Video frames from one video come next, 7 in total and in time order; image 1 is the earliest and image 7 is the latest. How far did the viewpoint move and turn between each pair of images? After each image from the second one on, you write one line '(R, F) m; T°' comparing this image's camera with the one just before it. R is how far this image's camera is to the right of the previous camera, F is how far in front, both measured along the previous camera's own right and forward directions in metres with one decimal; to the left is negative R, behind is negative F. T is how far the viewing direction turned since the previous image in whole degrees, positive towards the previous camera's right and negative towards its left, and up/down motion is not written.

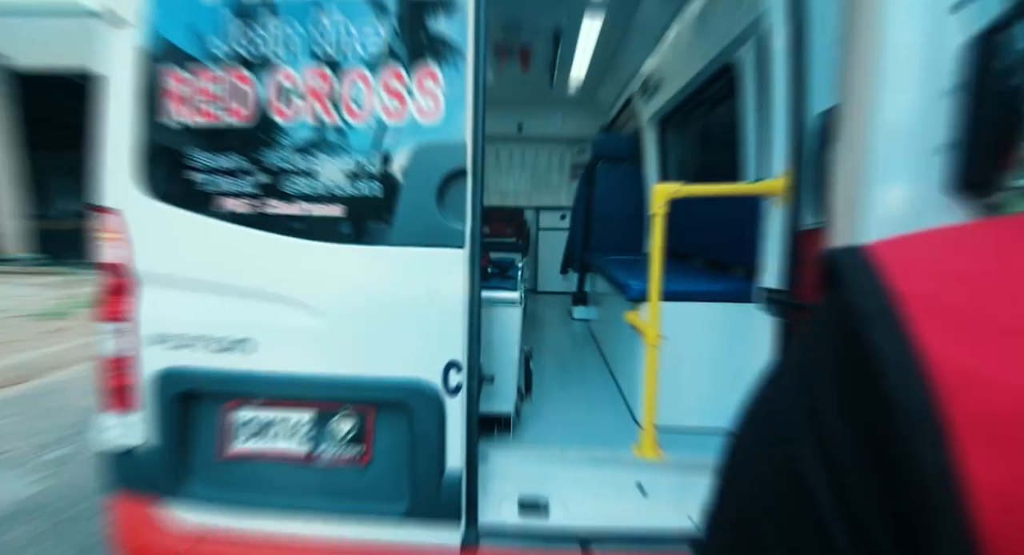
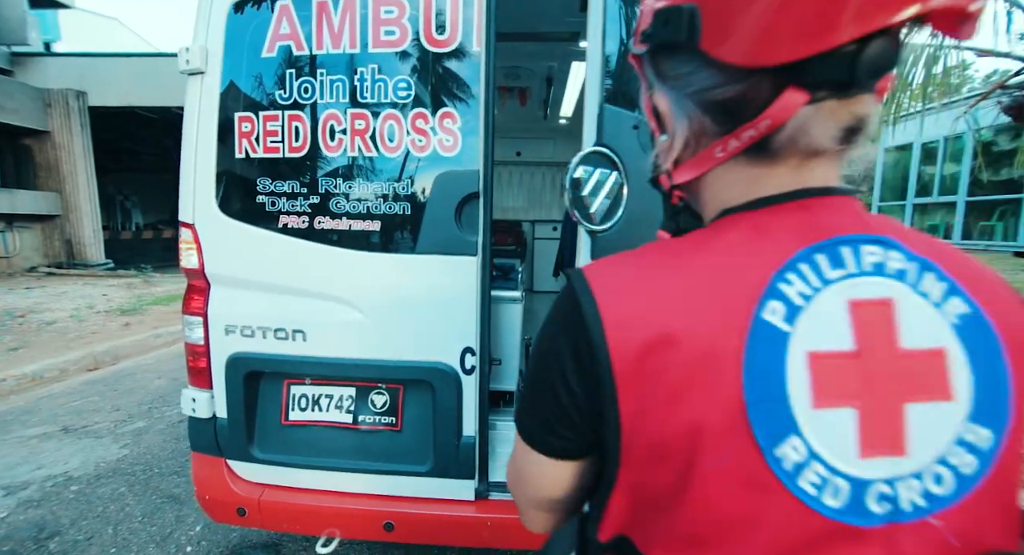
(+0.1, -0.2) m; -4°
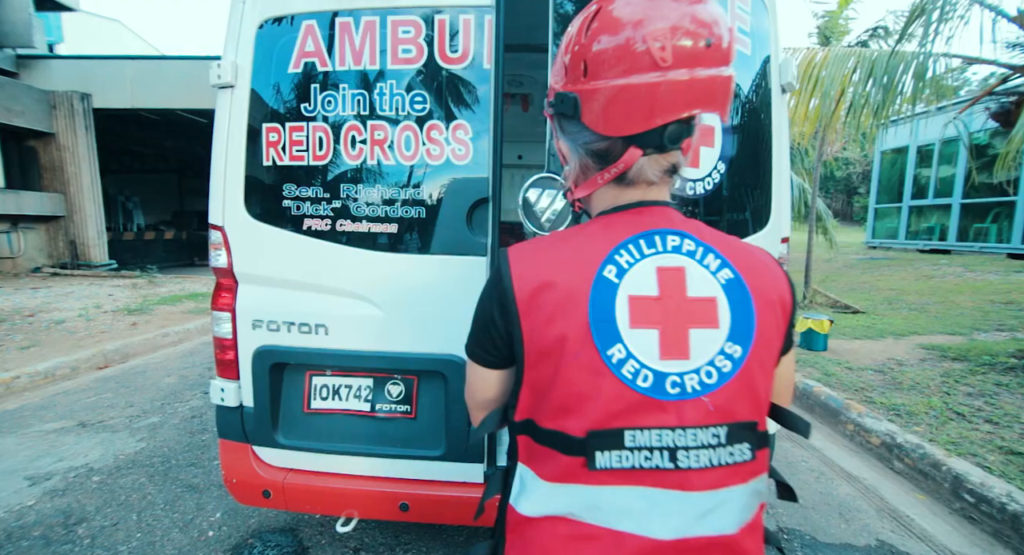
(0.0, -0.1) m; 0°
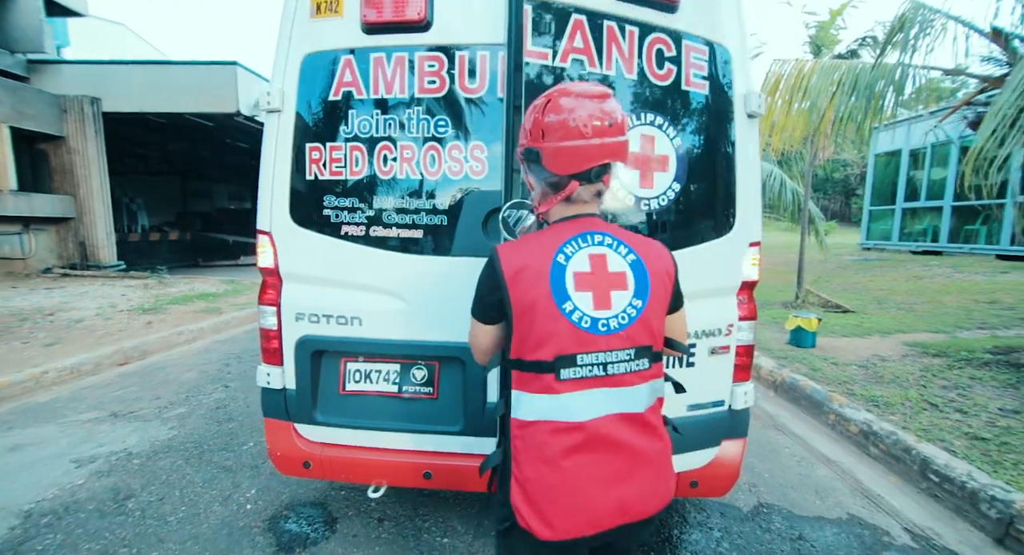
(0.0, -0.2) m; 0°
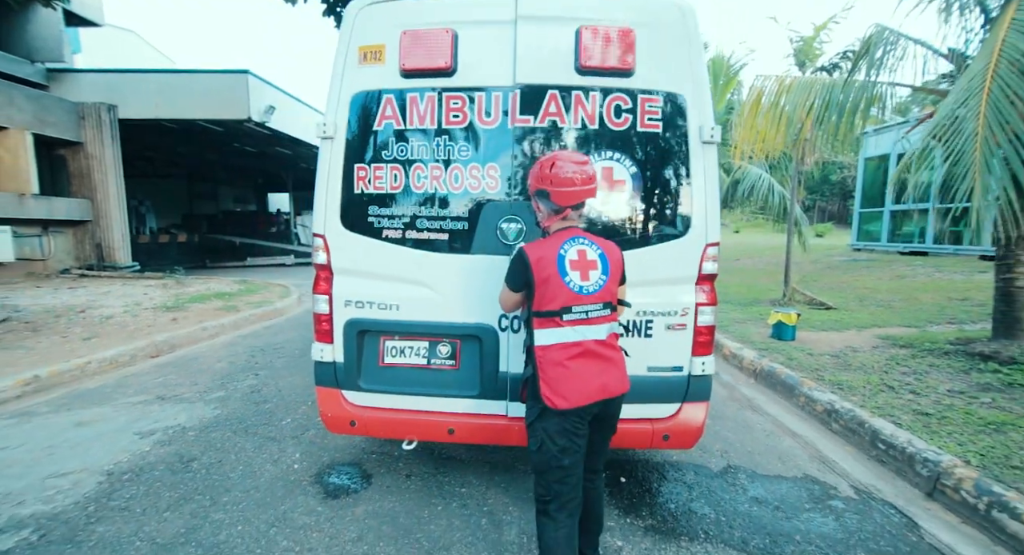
(0.0, -0.4) m; 0°
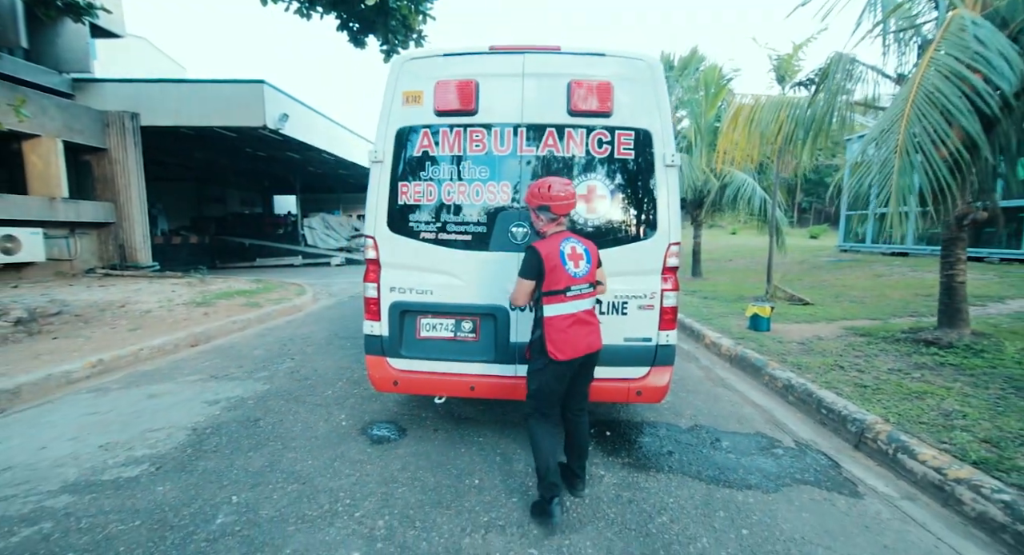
(0.0, -0.6) m; 0°
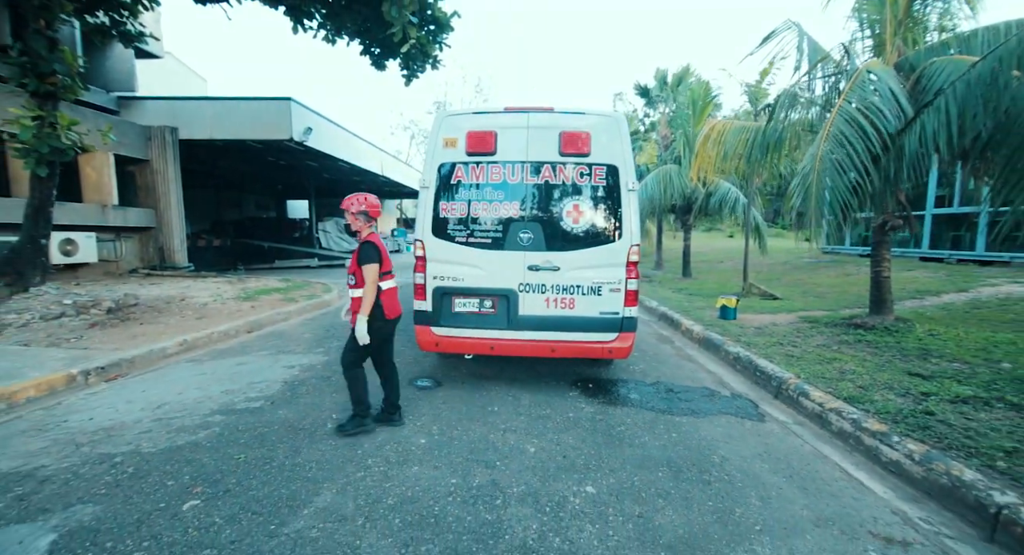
(0.0, -1.2) m; 0°
